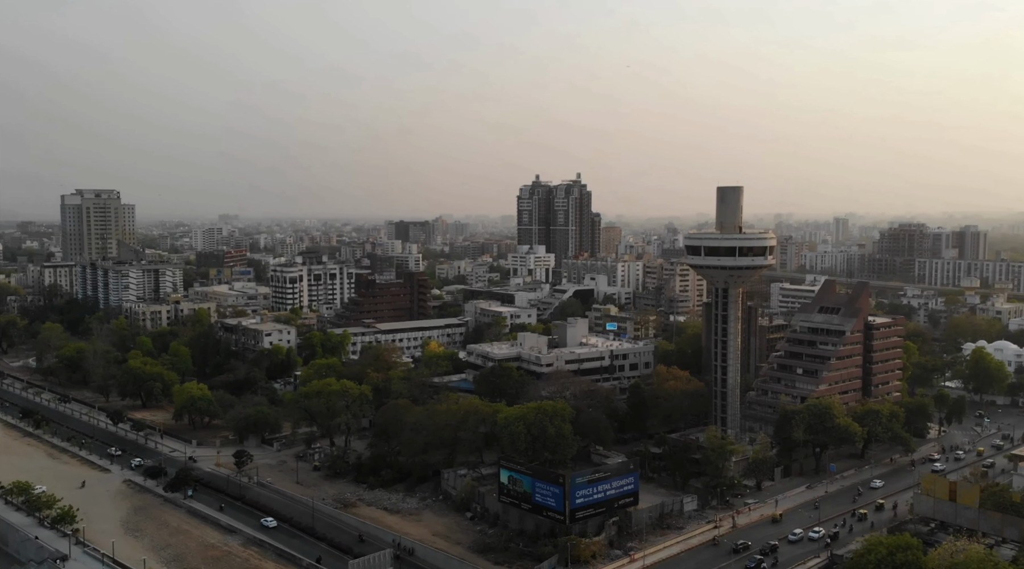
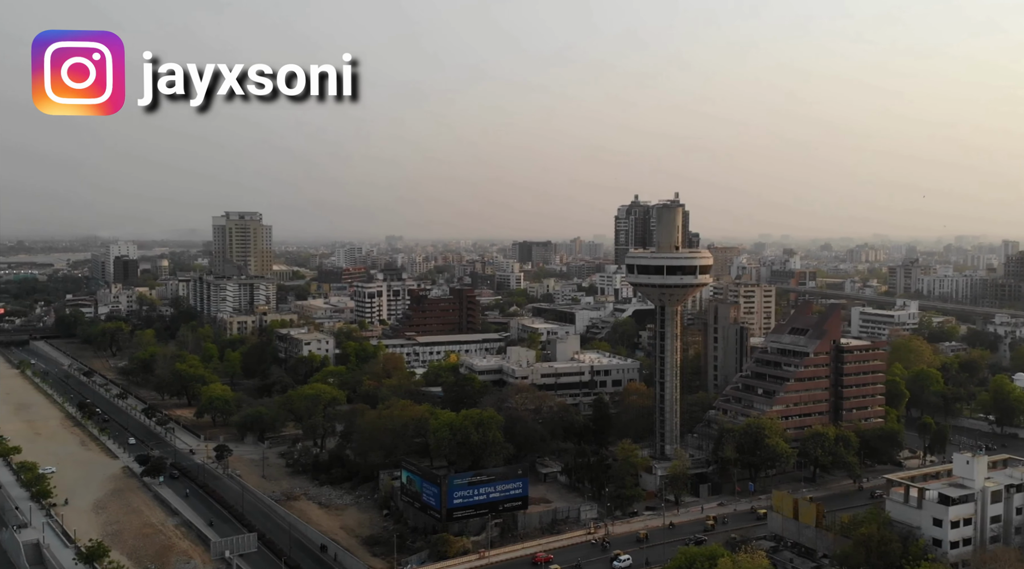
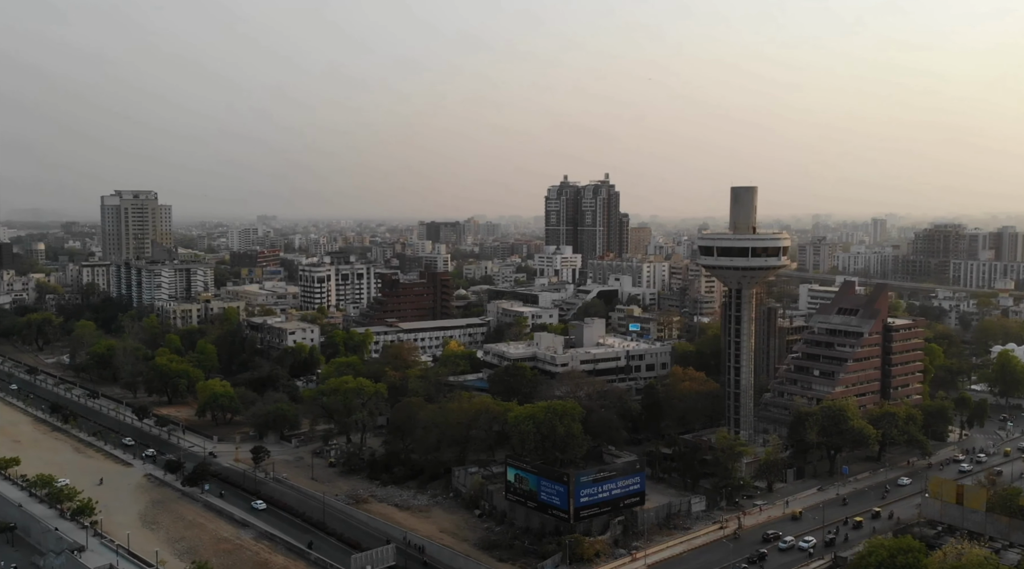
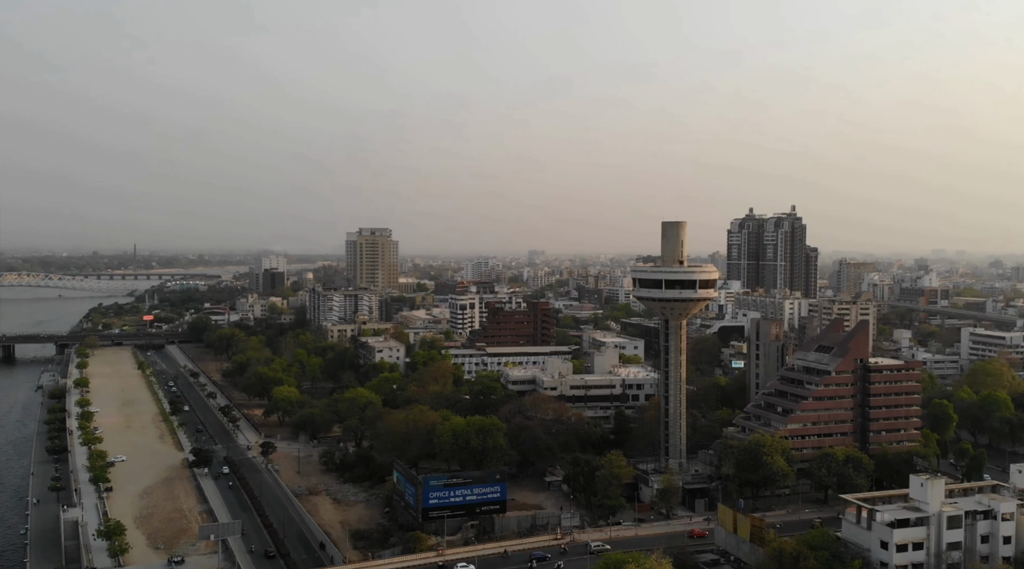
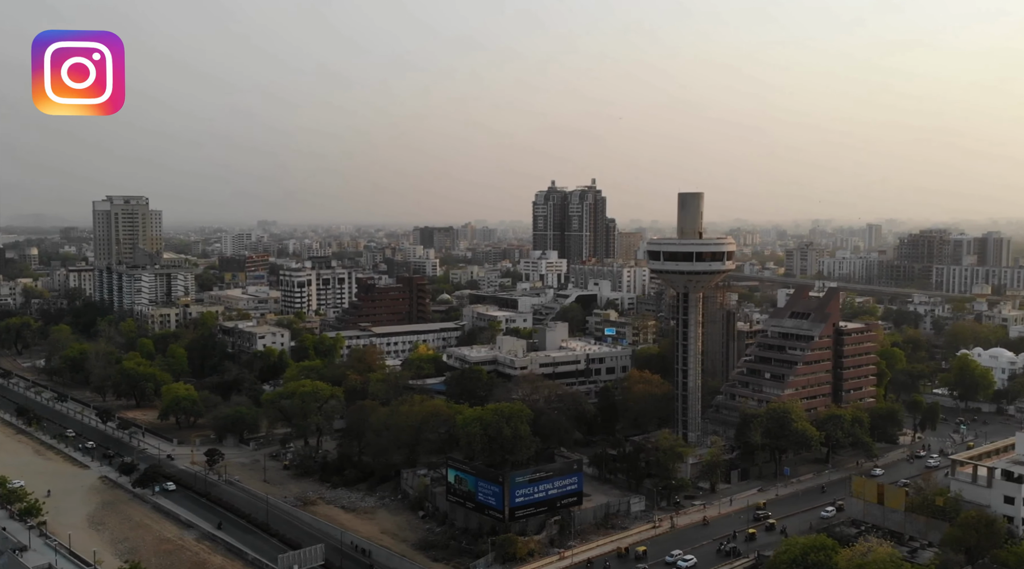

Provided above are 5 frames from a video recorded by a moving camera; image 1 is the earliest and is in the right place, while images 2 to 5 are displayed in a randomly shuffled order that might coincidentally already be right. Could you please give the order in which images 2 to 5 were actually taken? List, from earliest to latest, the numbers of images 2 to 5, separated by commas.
3, 5, 2, 4
